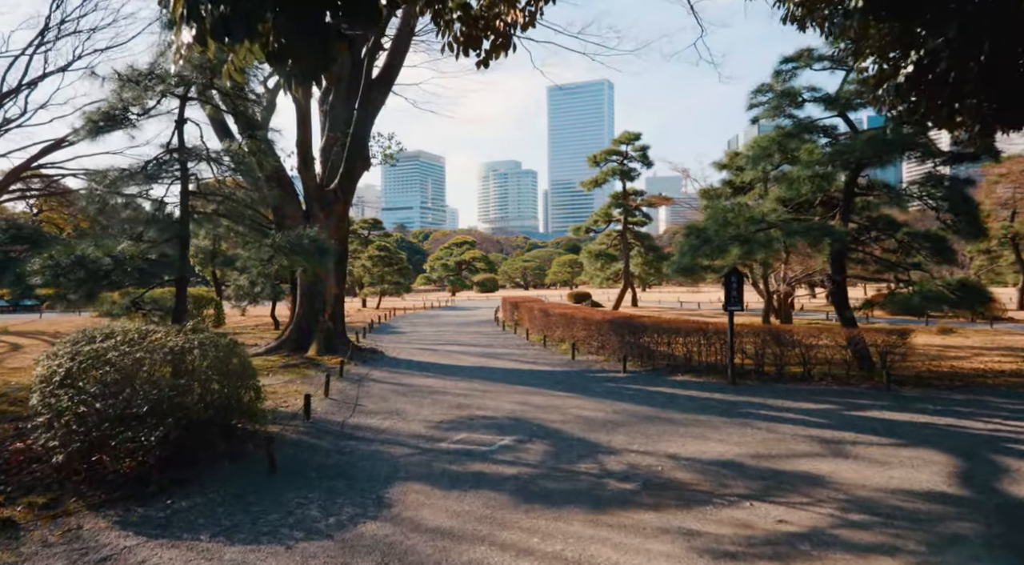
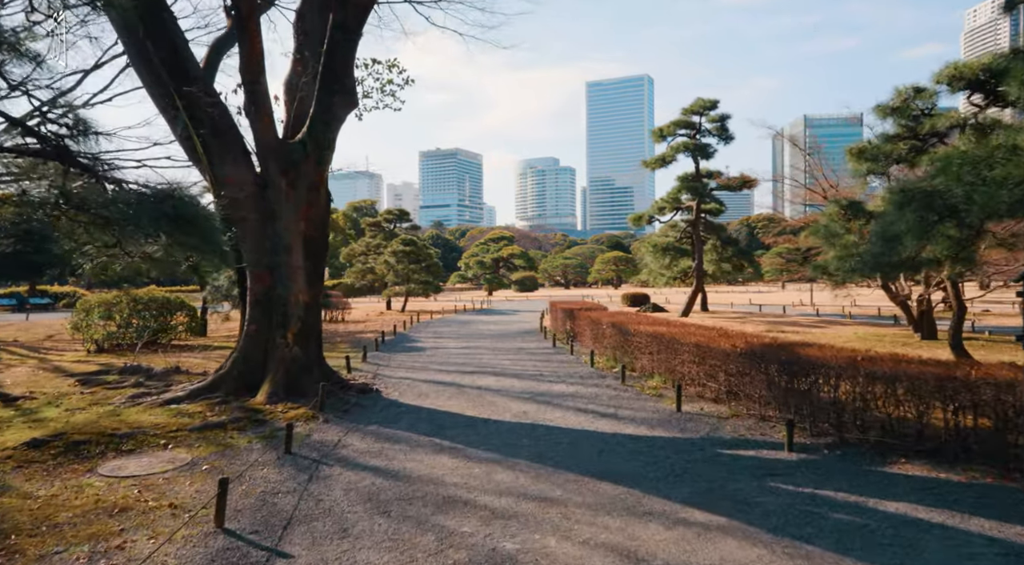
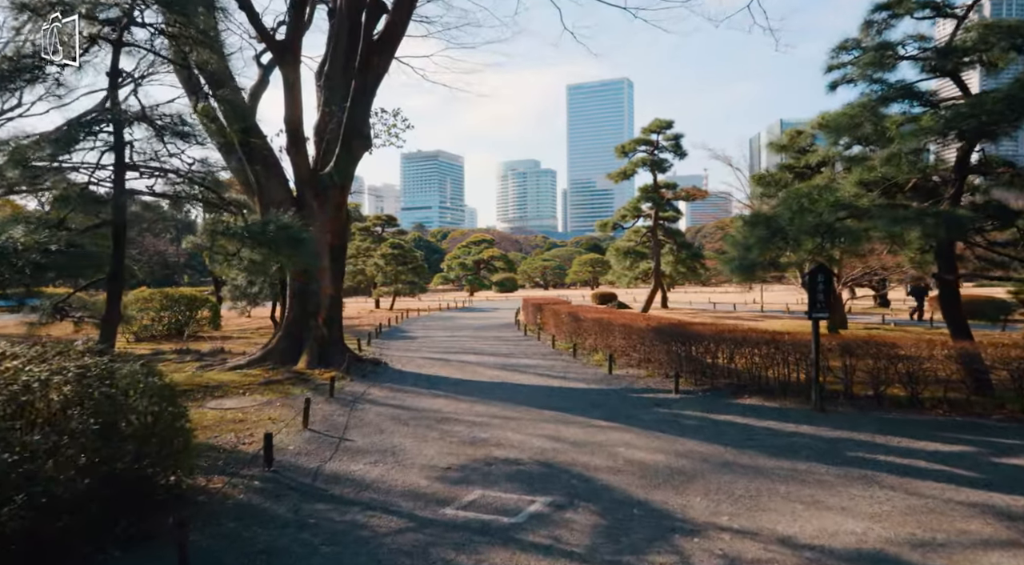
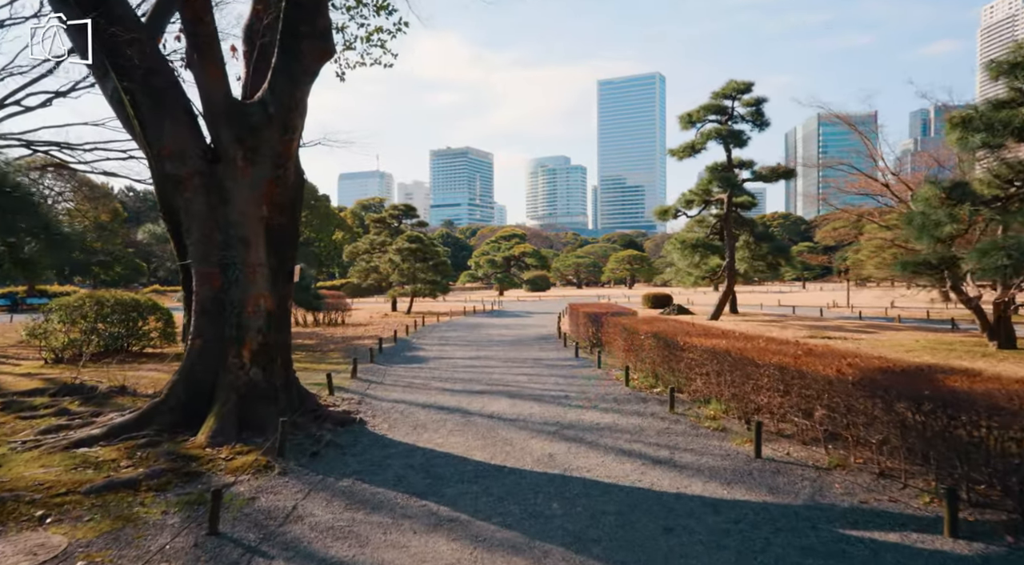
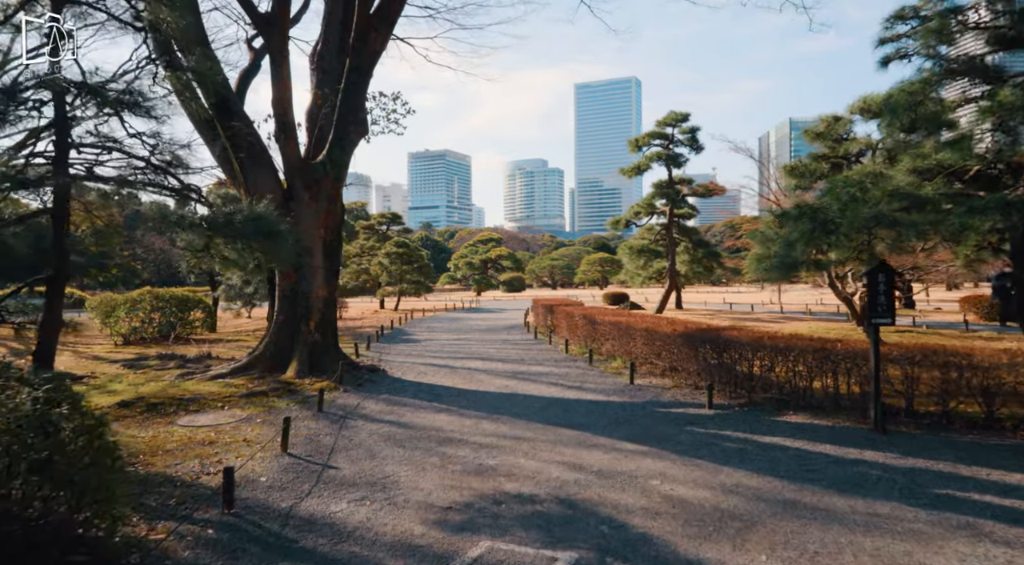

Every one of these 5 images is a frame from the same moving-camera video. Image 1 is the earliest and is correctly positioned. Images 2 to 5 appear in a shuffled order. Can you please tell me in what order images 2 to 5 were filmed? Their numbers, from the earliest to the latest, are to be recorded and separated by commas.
3, 5, 2, 4
